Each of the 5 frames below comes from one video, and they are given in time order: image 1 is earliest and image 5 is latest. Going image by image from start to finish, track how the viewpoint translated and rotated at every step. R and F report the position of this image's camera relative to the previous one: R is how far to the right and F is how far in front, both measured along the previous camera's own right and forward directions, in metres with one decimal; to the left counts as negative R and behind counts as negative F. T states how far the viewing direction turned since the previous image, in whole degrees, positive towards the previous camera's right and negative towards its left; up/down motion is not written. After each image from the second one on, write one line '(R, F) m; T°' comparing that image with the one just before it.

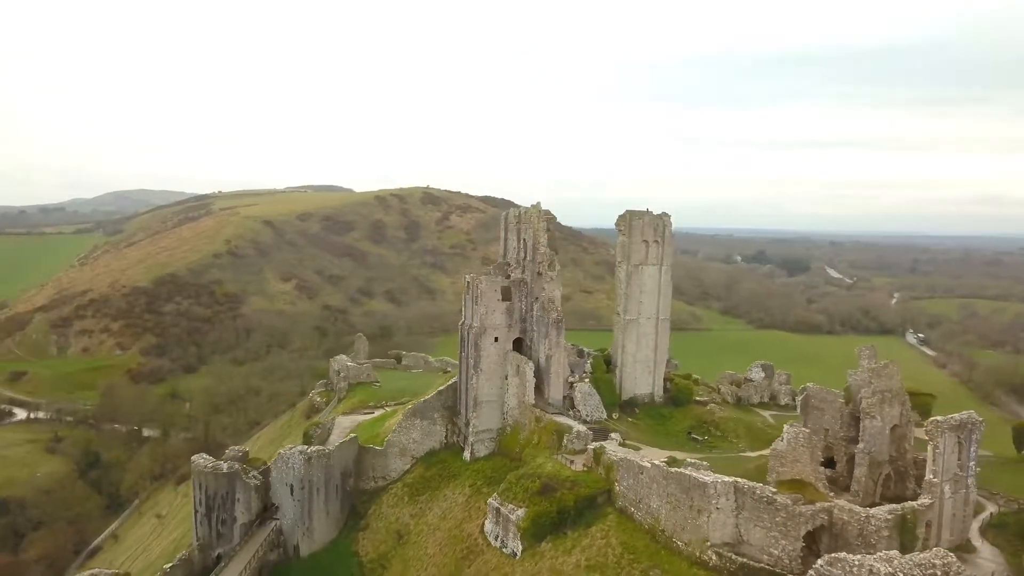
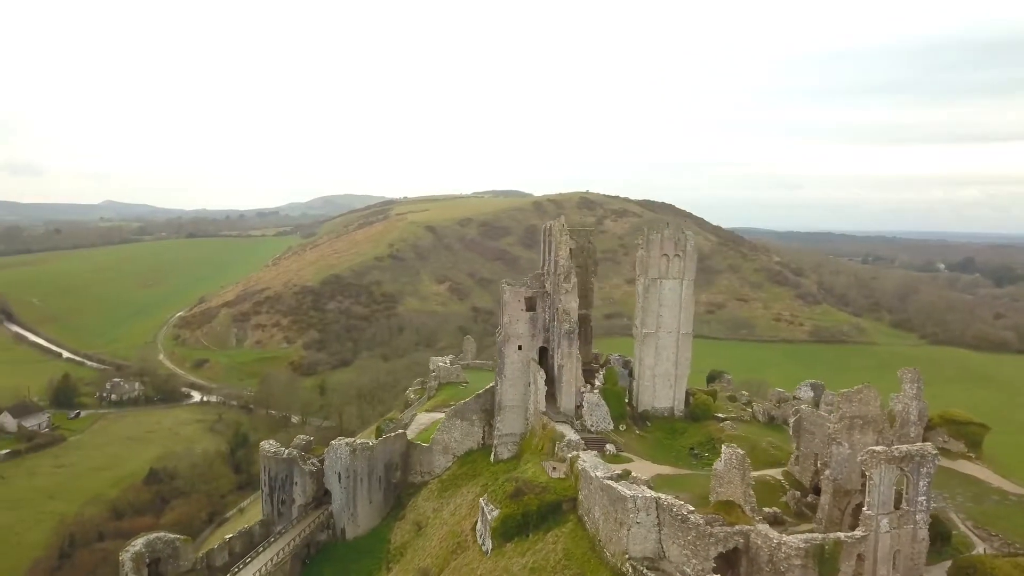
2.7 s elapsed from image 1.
(+5.3, -0.5) m; -13°
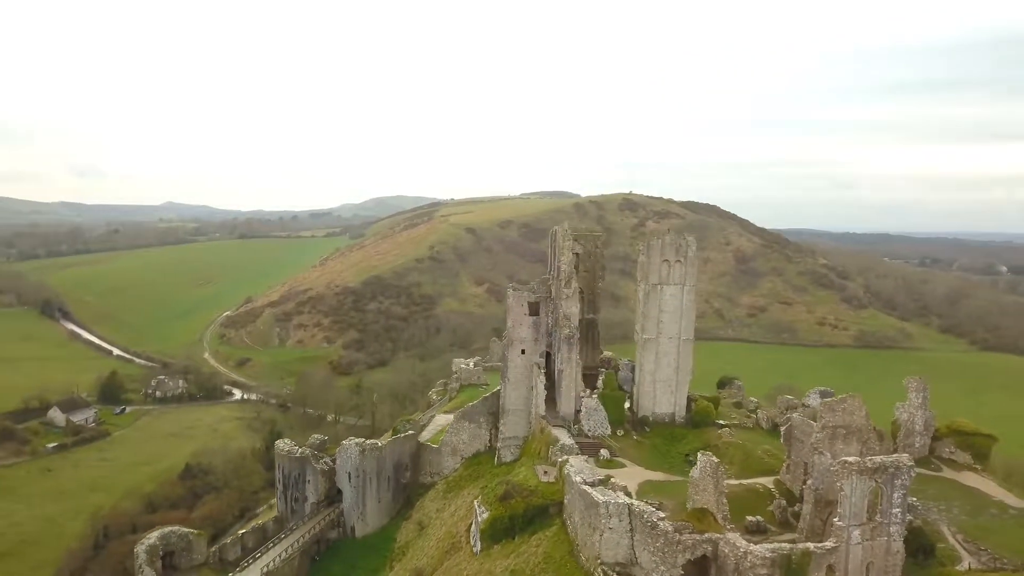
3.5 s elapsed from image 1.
(+1.6, -0.3) m; -4°
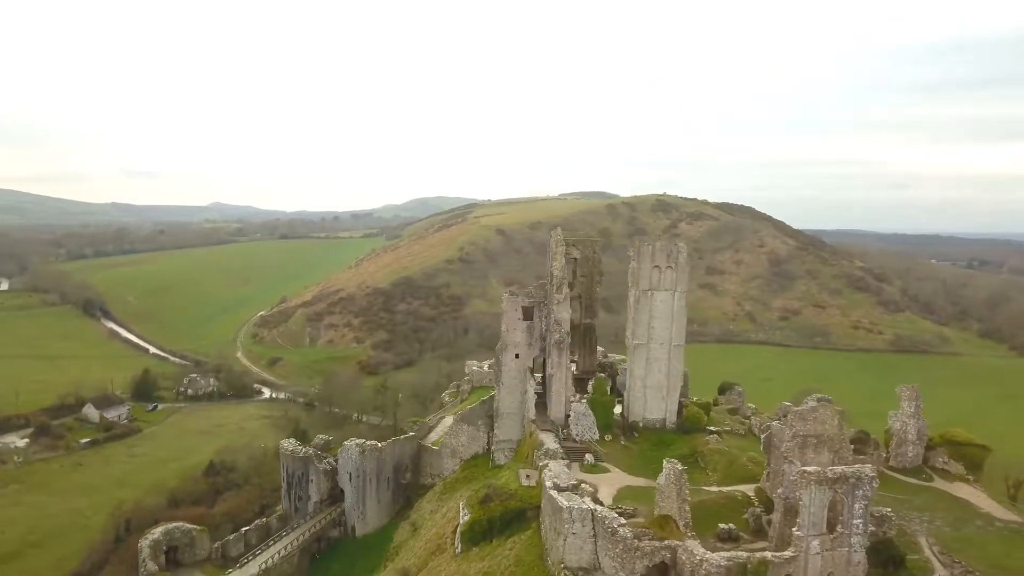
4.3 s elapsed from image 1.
(+1.6, -0.3) m; -3°
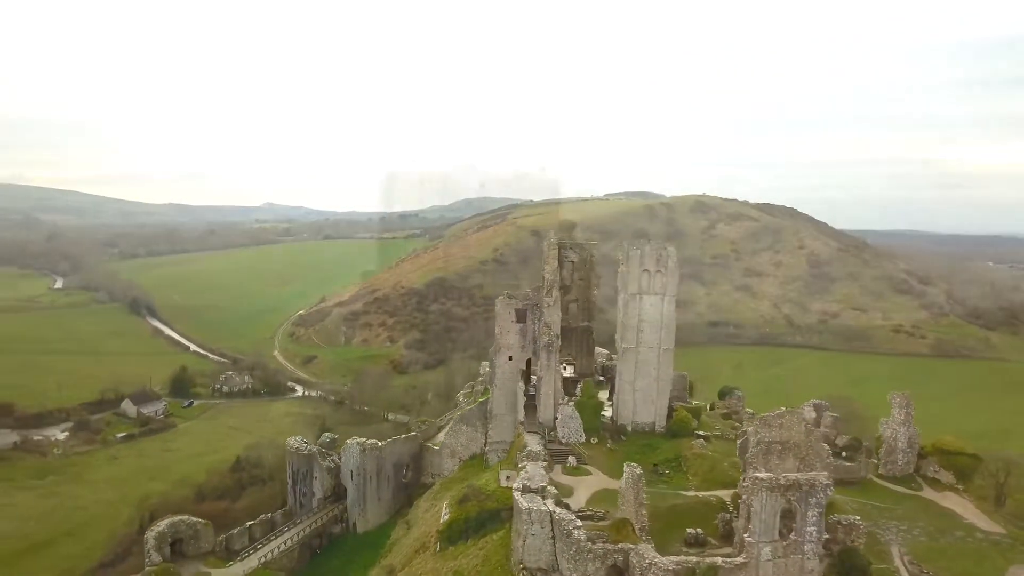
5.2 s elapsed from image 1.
(+1.8, -0.3) m; -3°
